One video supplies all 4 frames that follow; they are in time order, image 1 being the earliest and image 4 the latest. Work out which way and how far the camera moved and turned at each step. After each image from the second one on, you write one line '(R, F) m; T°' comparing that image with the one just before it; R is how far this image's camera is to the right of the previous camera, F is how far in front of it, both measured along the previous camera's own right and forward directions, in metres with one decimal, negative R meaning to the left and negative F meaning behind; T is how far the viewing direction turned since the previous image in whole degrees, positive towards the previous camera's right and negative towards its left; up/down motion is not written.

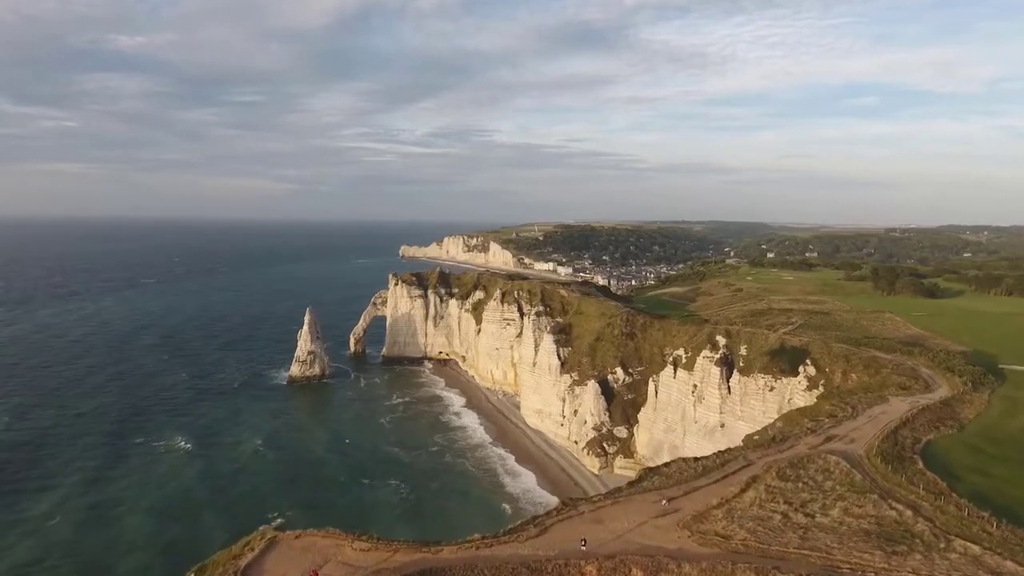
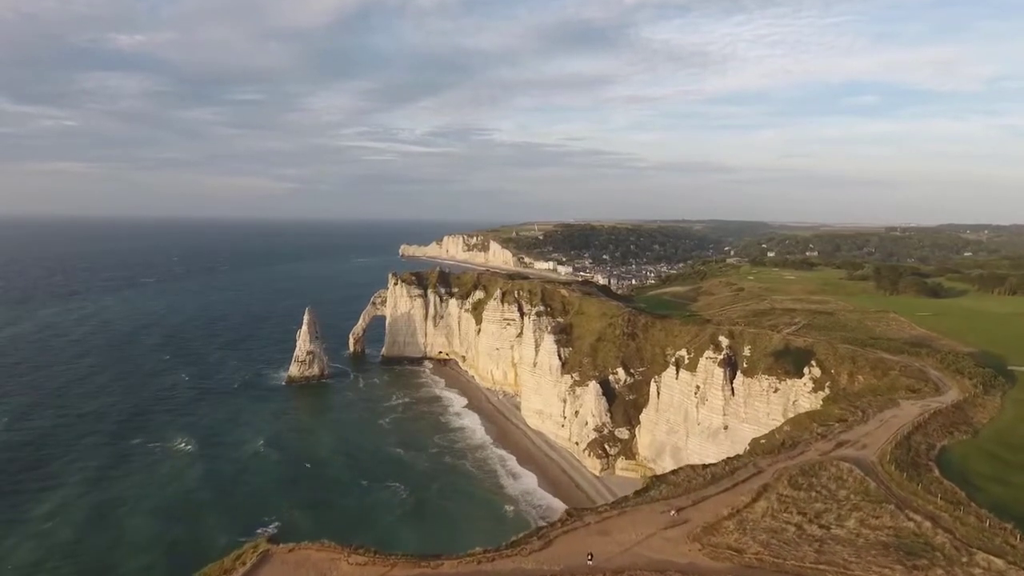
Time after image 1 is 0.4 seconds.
(0.0, +0.3) m; 0°
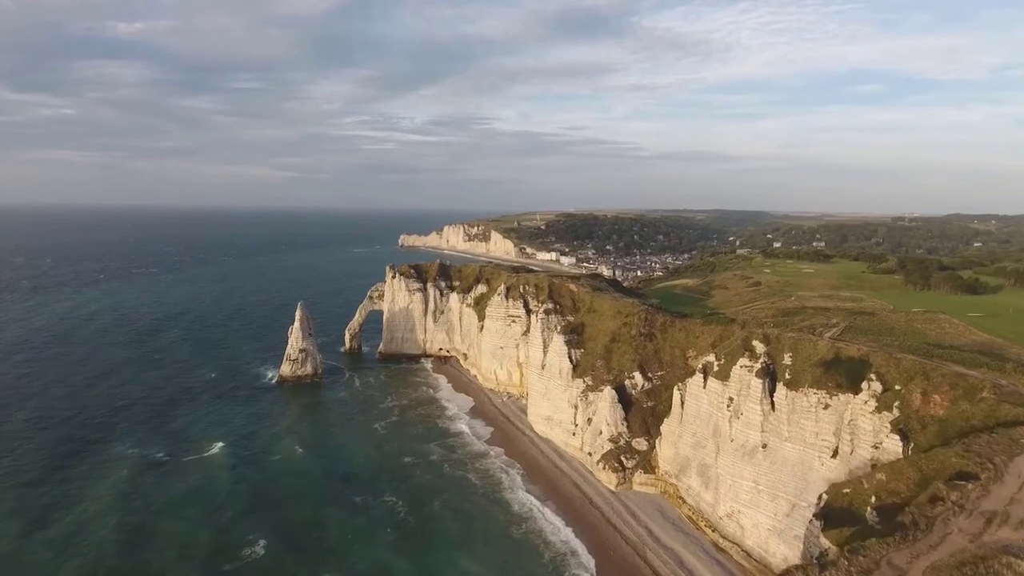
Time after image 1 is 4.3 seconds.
(-0.4, +3.2) m; 0°
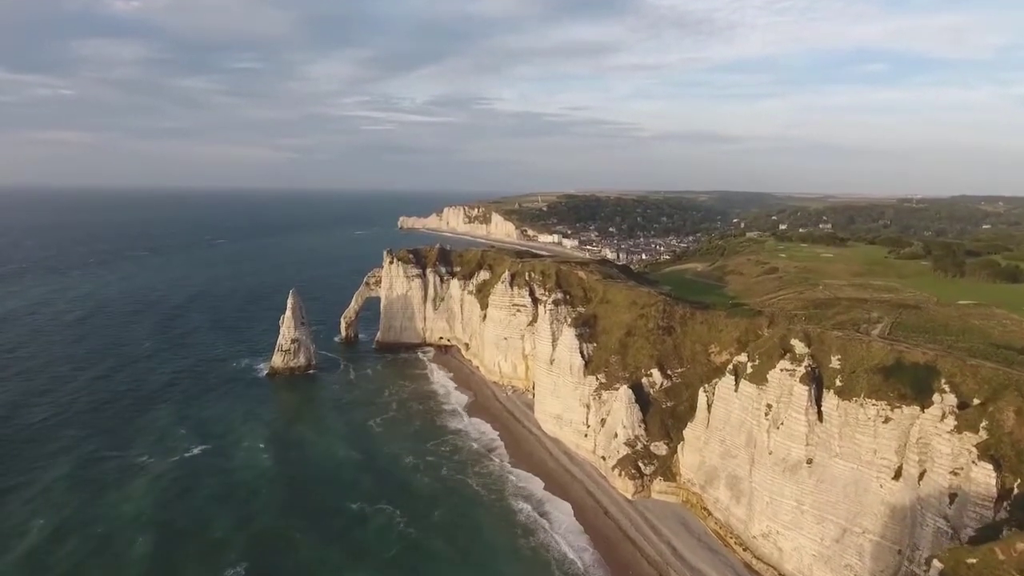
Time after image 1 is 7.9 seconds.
(-0.4, +3.0) m; 0°
